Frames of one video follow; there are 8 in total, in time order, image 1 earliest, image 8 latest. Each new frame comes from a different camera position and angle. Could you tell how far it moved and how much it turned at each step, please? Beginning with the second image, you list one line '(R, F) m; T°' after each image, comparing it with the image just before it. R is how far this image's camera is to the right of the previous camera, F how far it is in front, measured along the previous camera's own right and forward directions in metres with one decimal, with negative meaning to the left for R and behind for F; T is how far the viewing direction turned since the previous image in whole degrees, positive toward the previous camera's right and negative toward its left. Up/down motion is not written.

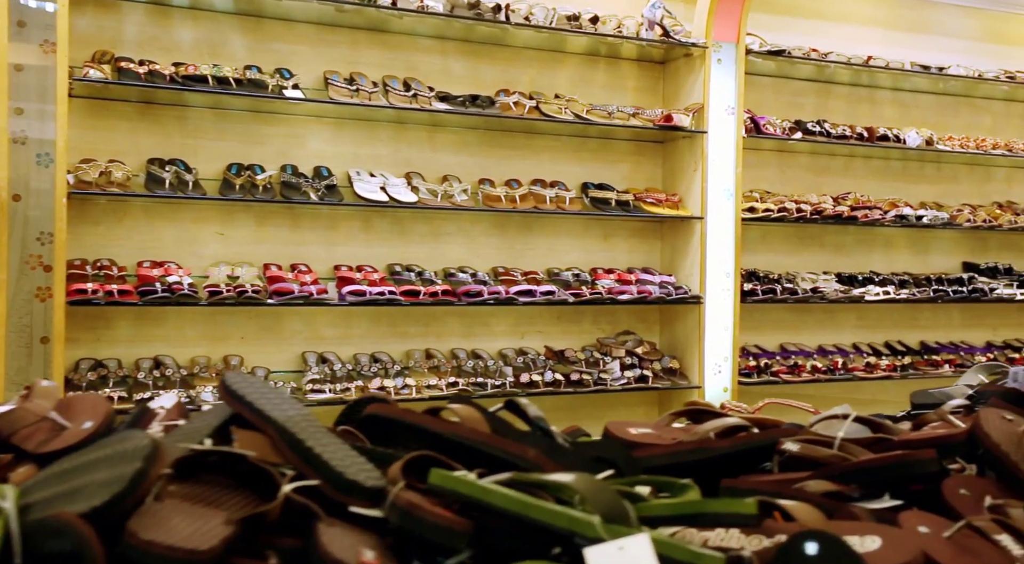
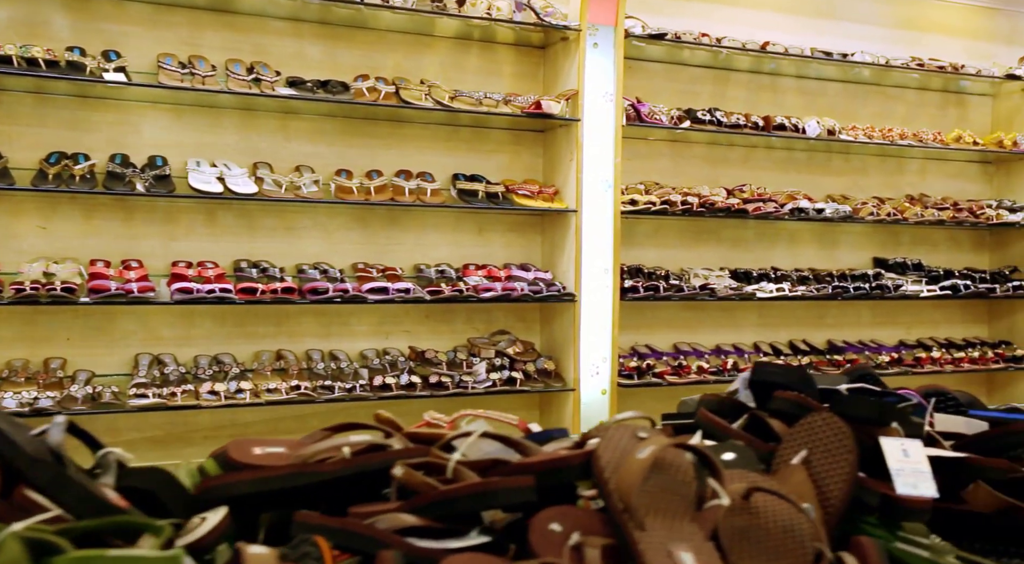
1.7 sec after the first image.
(+0.5, +0.2) m; 0°
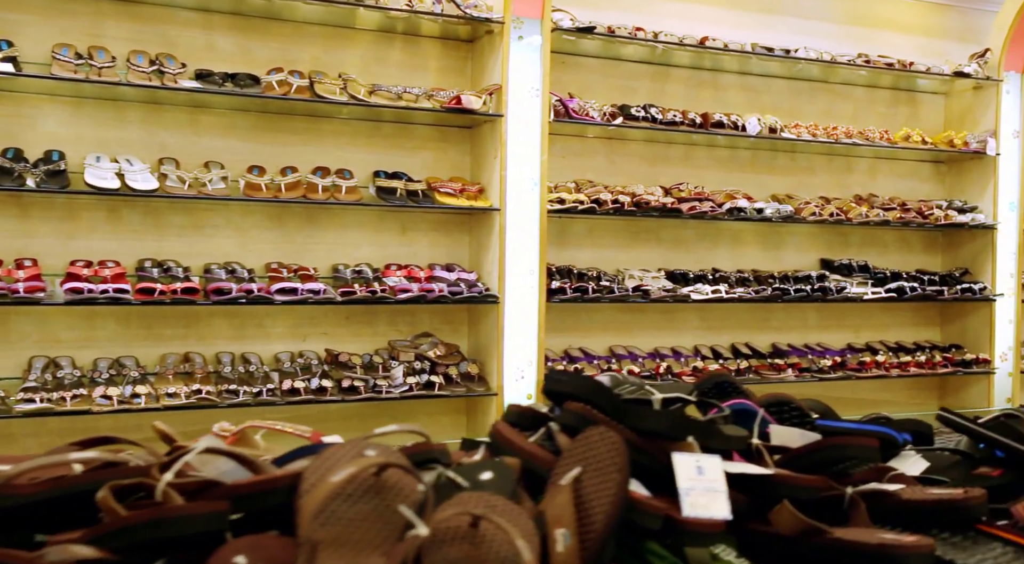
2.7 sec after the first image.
(+0.3, +0.1) m; 0°
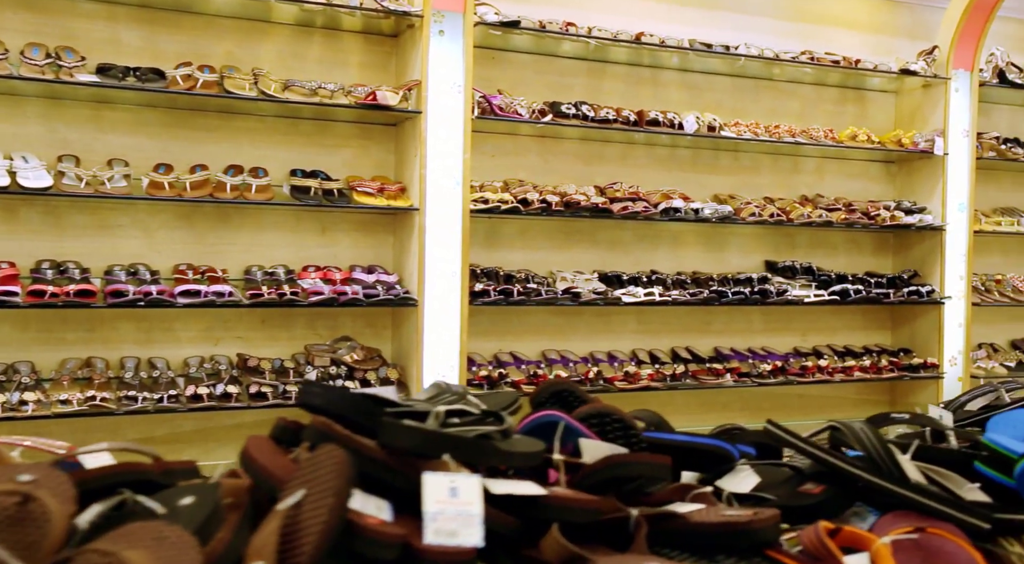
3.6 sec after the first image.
(+0.3, +0.1) m; 0°
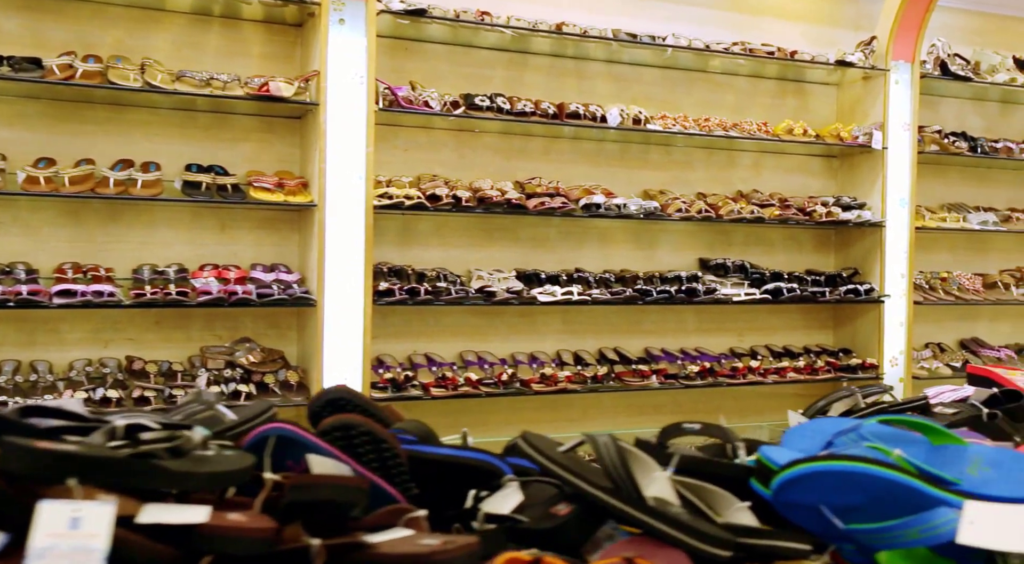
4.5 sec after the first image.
(+0.3, +0.1) m; 0°
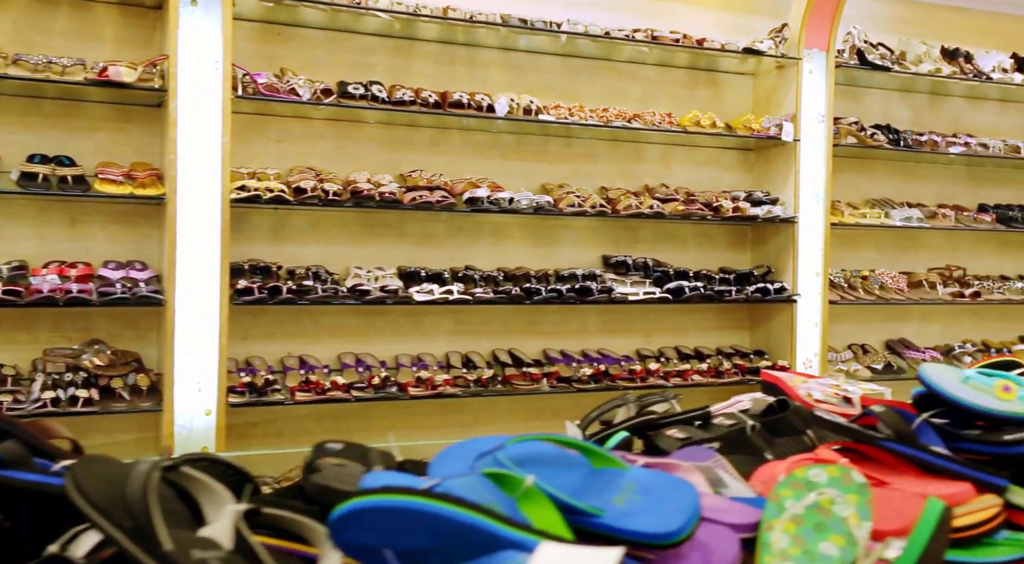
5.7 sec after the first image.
(+0.4, +0.2) m; 0°
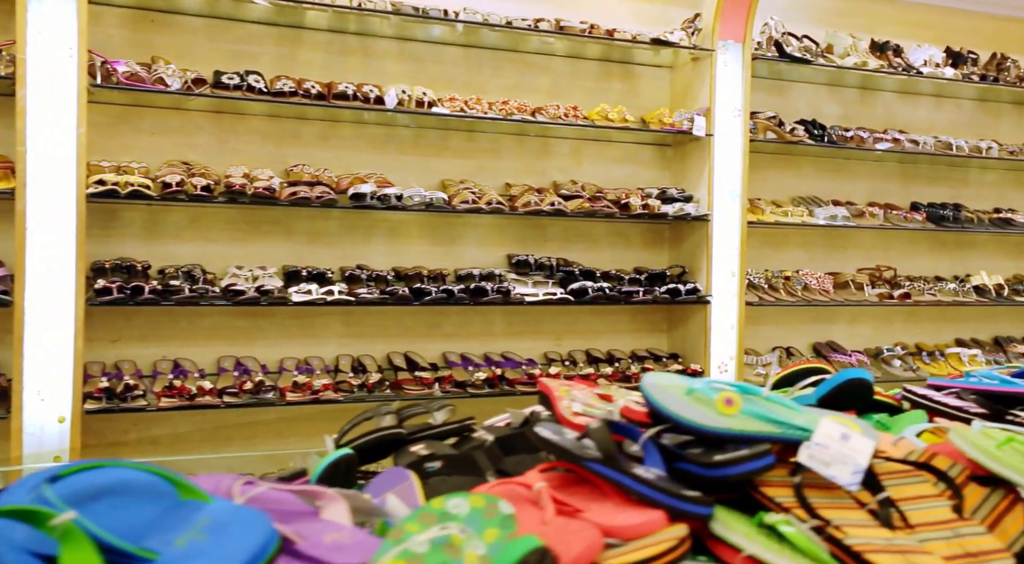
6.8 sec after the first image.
(+0.4, +0.2) m; +1°
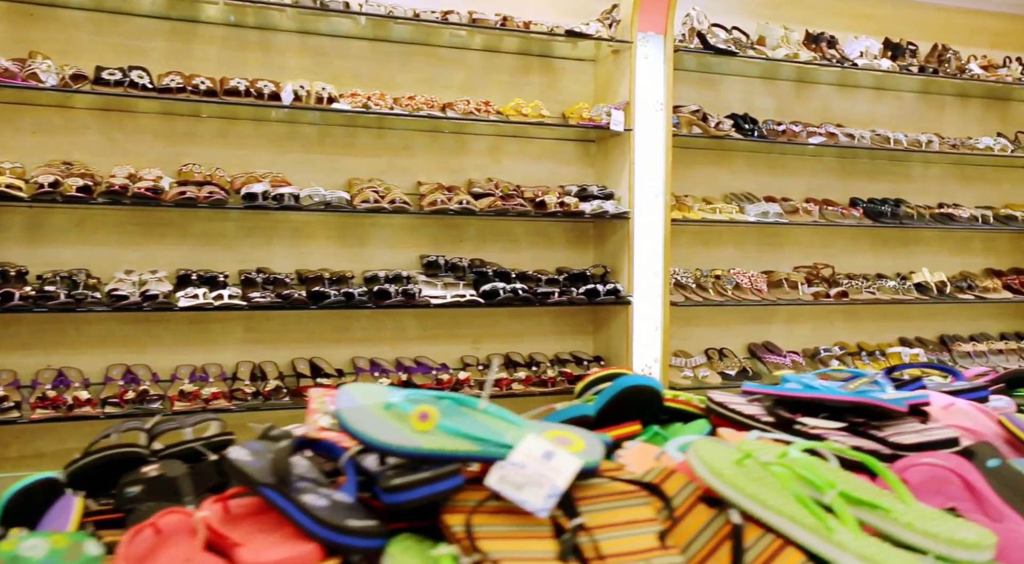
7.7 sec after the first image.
(+0.3, +0.1) m; +1°
